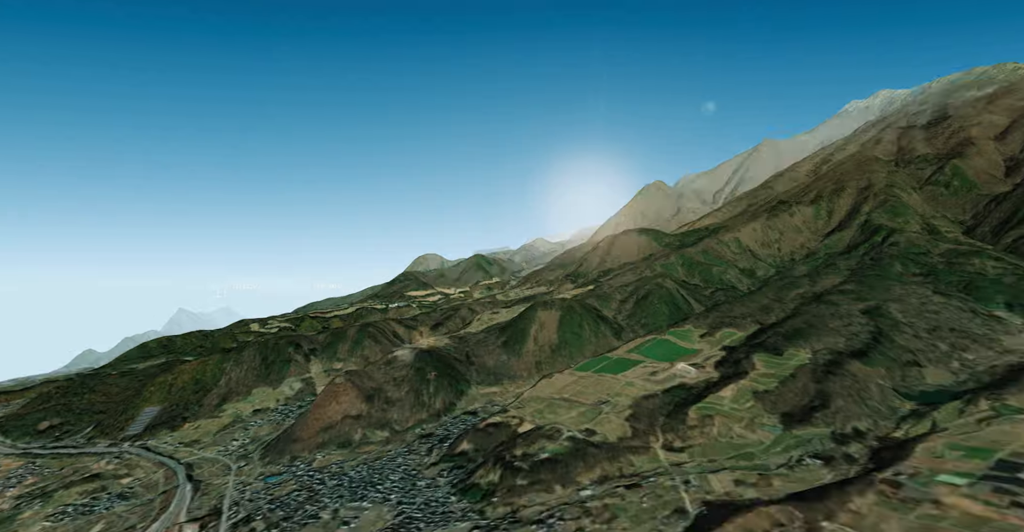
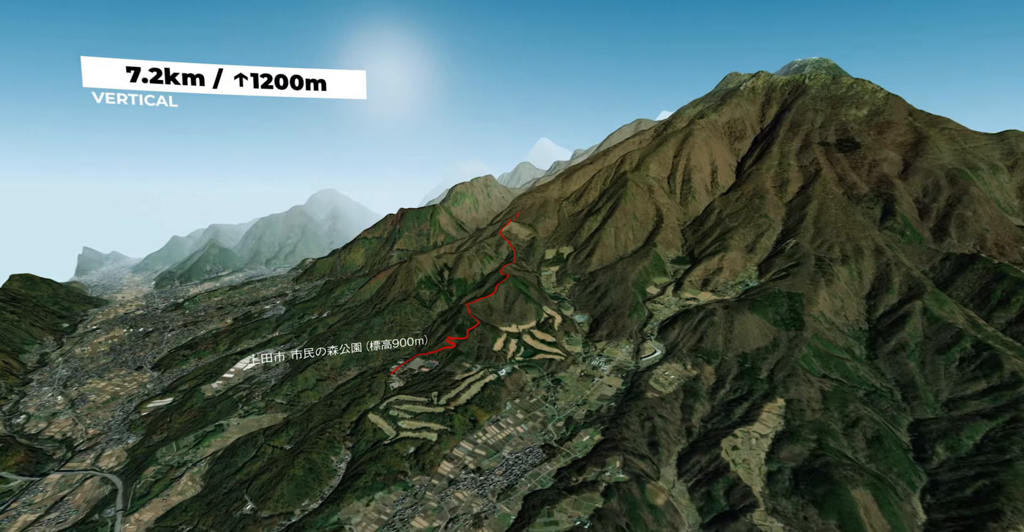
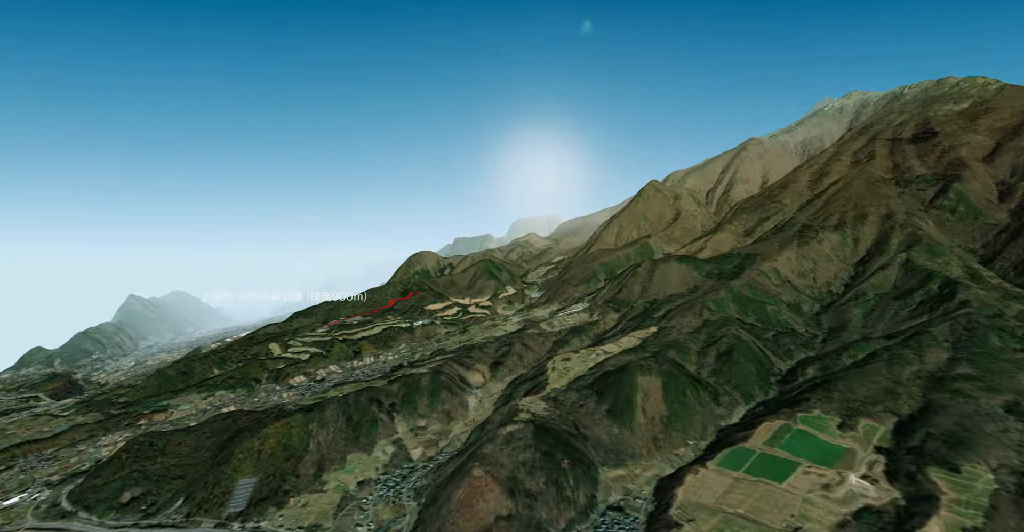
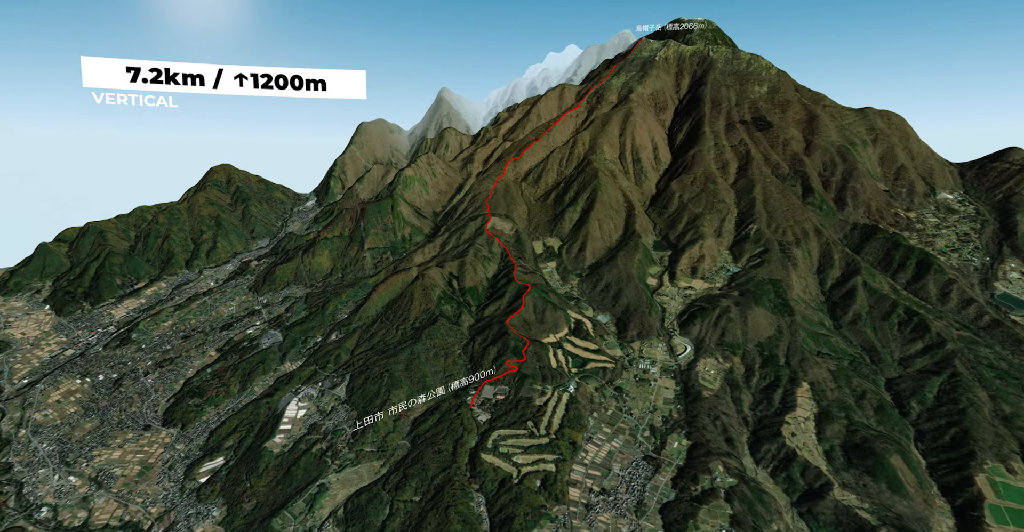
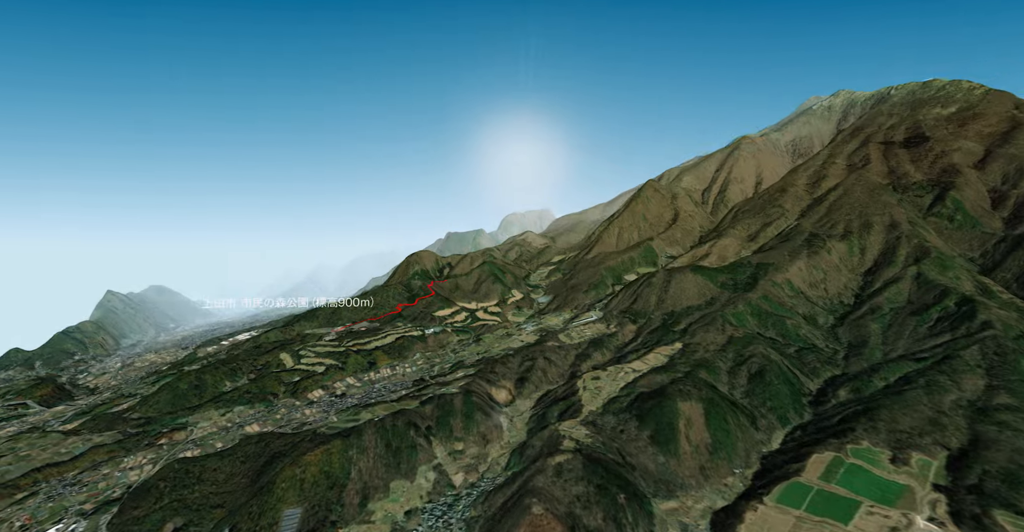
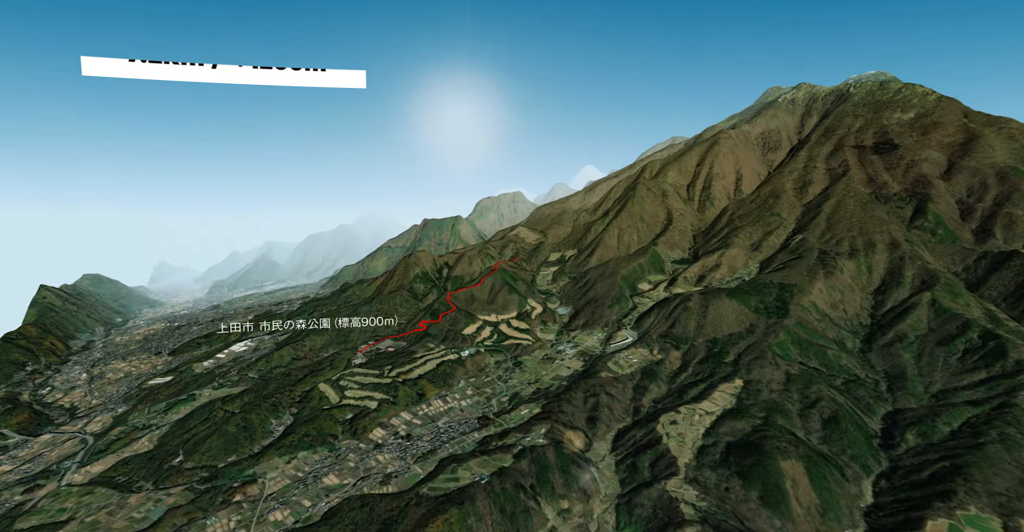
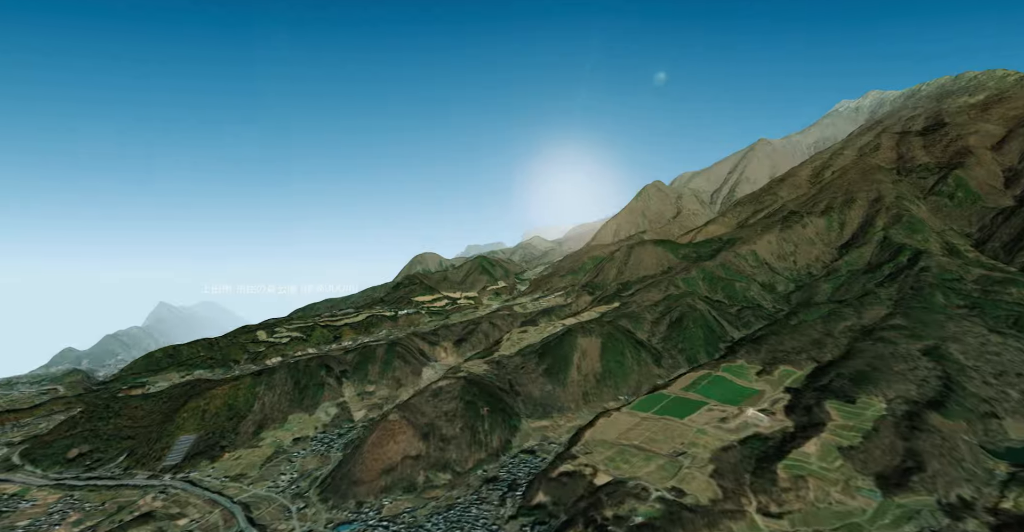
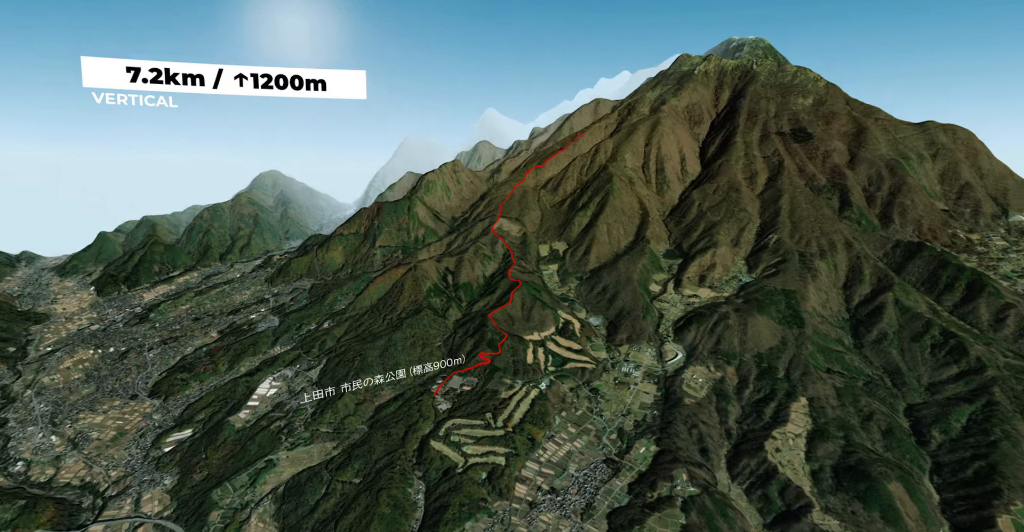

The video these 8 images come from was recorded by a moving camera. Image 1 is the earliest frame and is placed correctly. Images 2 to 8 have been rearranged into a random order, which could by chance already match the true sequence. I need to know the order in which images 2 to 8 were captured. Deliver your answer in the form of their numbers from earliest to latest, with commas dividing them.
7, 3, 5, 6, 2, 8, 4
